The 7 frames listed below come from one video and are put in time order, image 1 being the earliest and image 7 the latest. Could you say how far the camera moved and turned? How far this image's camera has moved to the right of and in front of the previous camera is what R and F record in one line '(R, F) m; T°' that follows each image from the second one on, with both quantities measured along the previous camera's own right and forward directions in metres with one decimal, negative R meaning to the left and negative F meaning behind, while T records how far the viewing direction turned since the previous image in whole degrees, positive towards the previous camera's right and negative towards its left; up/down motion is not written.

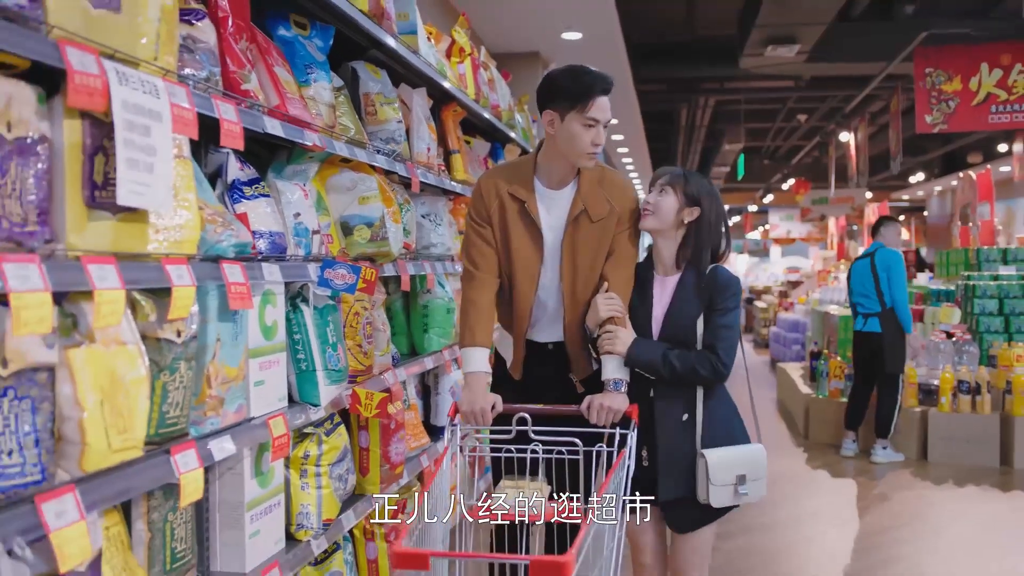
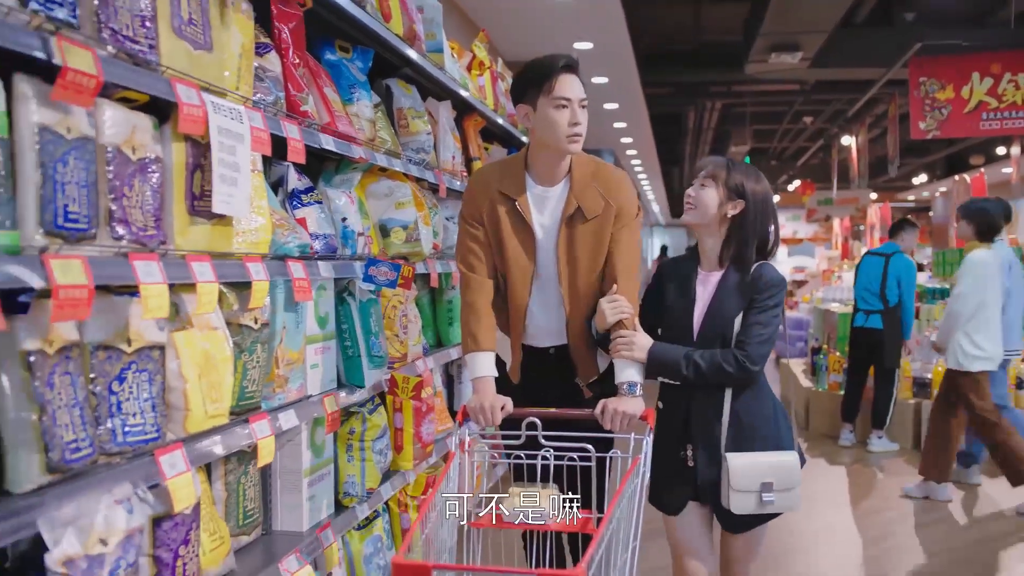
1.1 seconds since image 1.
(0.0, -0.3) m; 0°
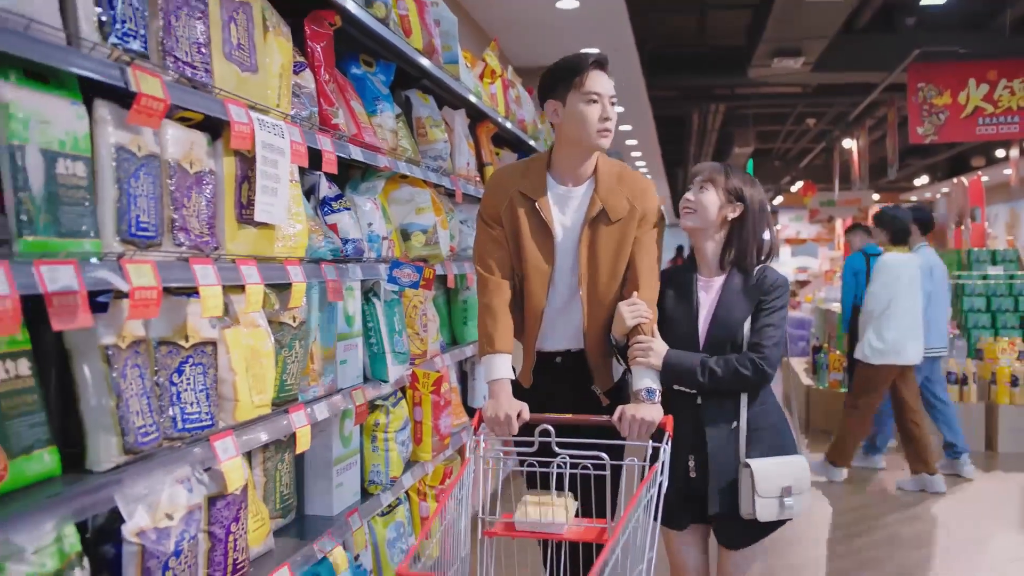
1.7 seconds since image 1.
(0.0, -0.2) m; 0°
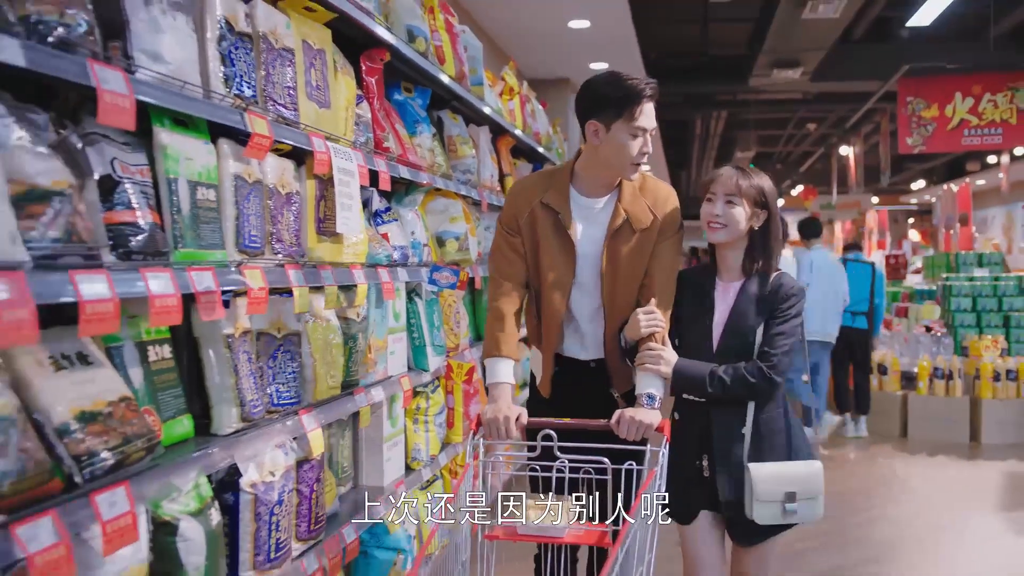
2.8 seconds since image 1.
(-0.1, -0.3) m; 0°
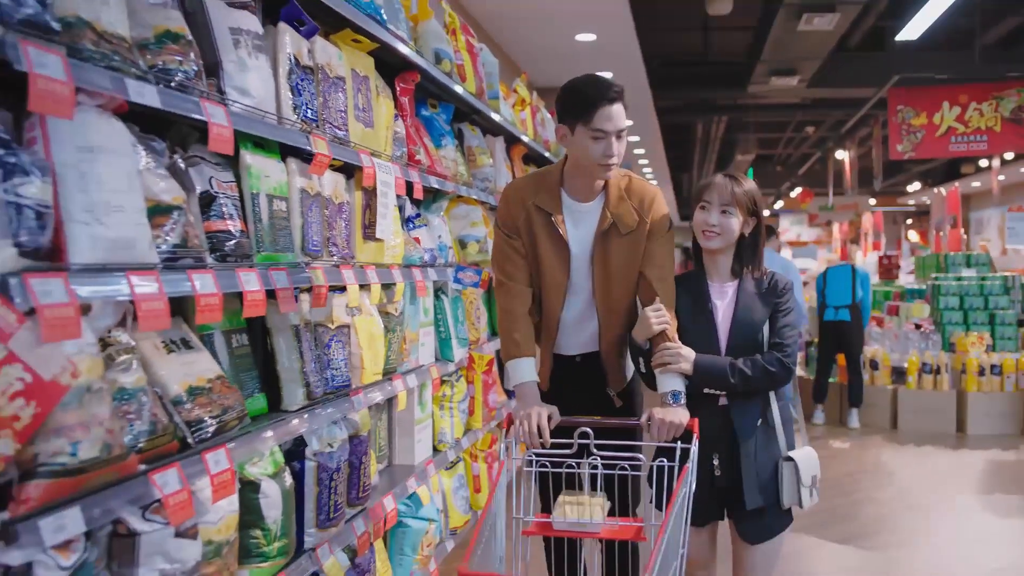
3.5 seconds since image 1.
(0.0, -0.3) m; 0°
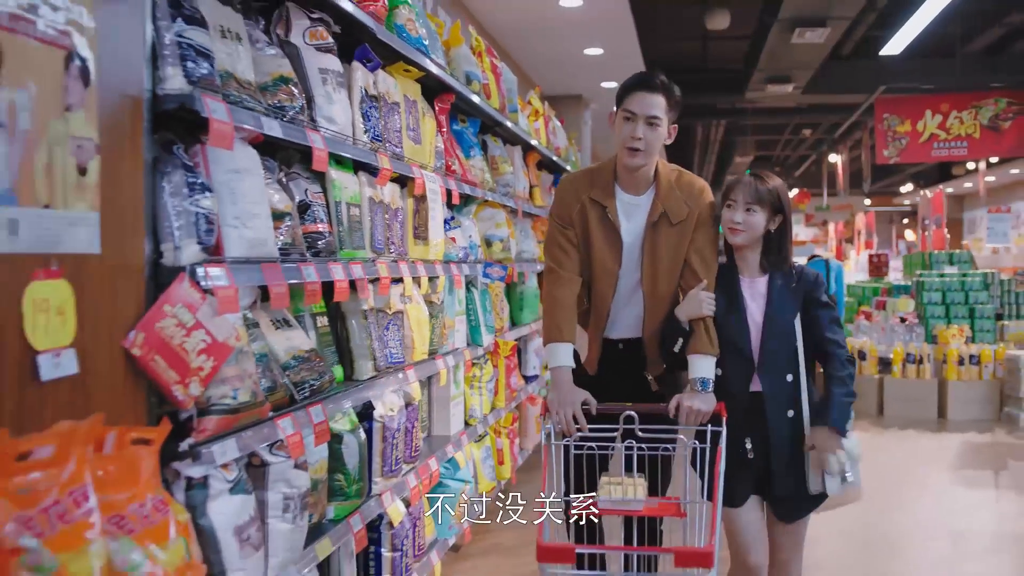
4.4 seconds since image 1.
(-0.1, -0.4) m; 0°
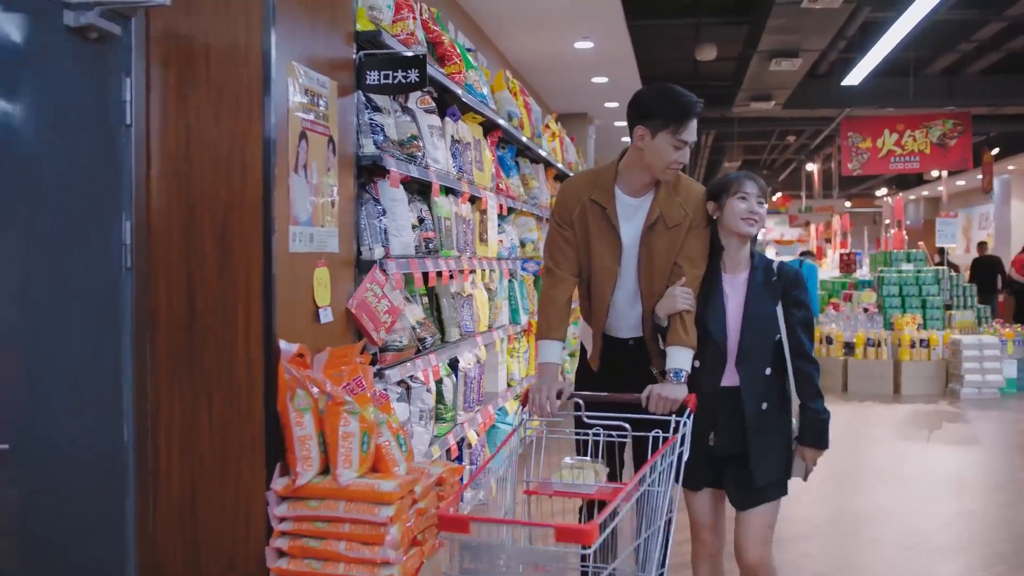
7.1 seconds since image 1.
(-0.2, -1.0) m; 0°
